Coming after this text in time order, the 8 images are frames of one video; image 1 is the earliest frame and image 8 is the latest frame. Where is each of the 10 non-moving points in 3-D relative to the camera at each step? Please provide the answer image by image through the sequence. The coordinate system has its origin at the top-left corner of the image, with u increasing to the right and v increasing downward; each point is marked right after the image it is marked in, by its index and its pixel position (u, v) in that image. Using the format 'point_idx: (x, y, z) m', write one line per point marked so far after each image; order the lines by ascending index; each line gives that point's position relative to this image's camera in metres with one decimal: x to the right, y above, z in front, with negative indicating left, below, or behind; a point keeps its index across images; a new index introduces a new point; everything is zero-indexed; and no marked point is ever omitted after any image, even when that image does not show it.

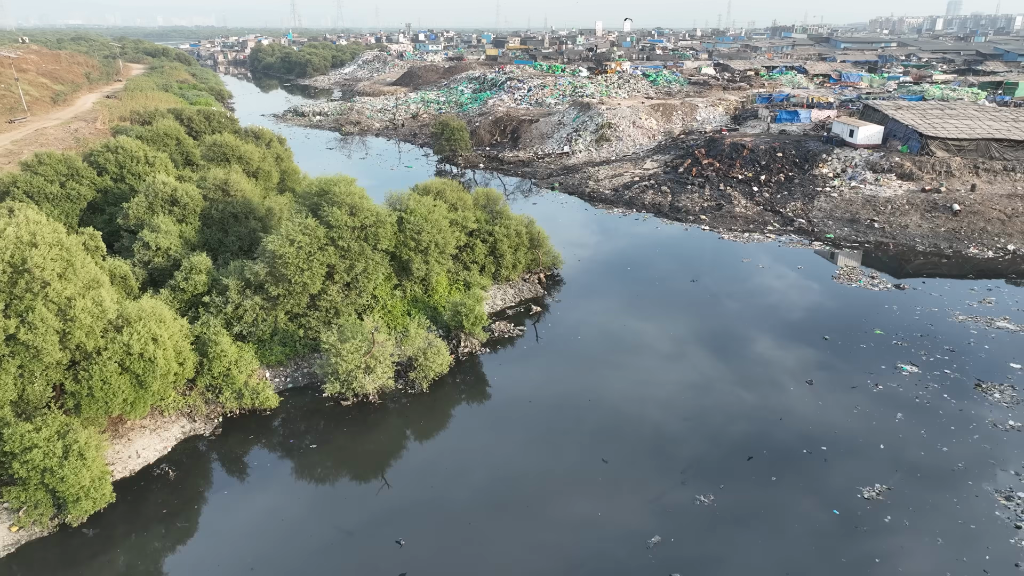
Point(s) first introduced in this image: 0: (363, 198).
0: (-2.3, +1.4, +10.9) m
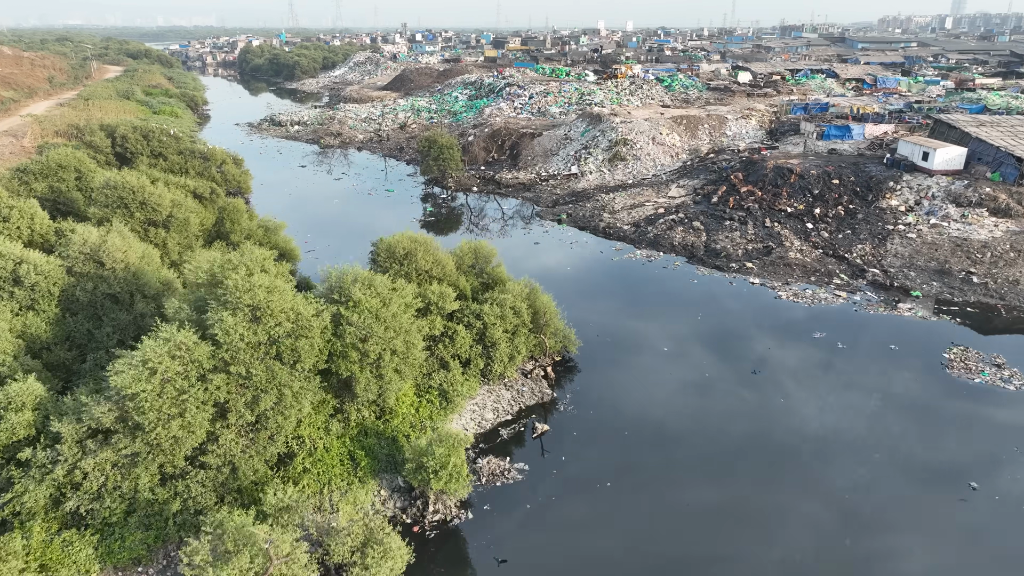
0: (-2.3, 0.0, +7.1) m
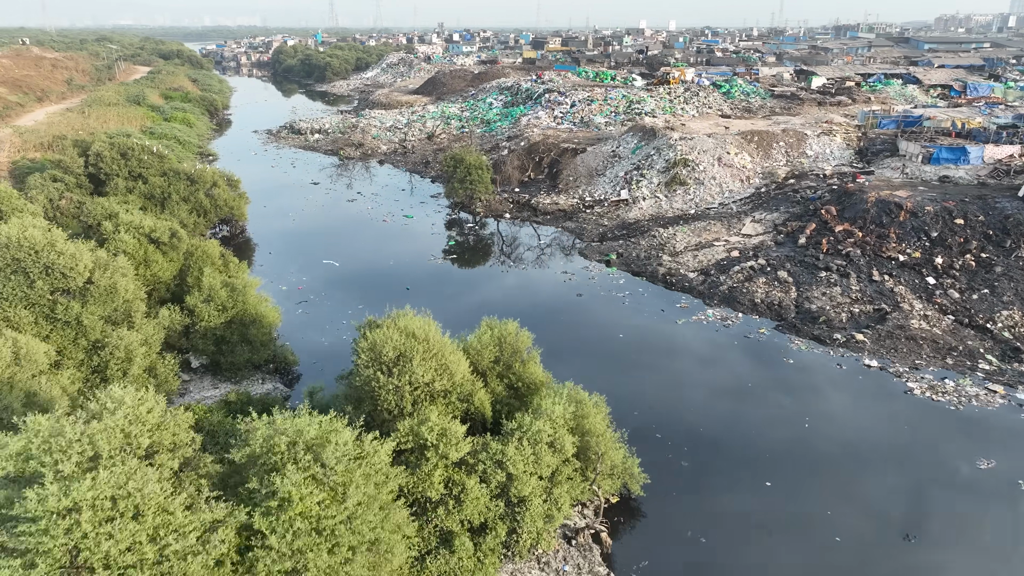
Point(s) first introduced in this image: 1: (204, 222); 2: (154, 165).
0: (-2.1, -1.2, +4.0) m
1: (-7.4, +1.6, +16.9) m
2: (-8.5, +2.9, +16.8) m
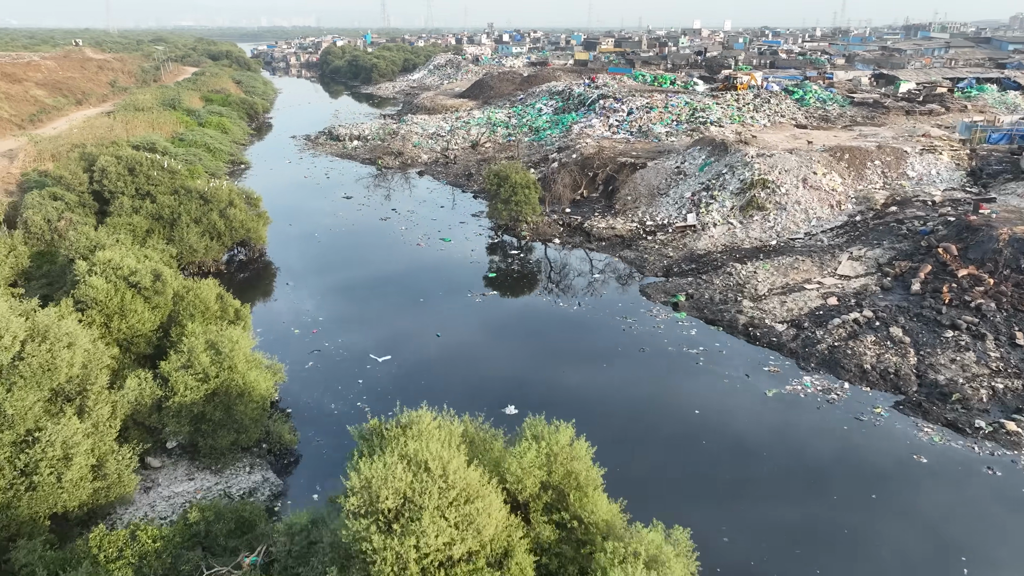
0: (-1.9, -2.0, +1.9) m
1: (-6.3, +0.9, +15.1) m
2: (-7.4, +2.2, +15.1) m
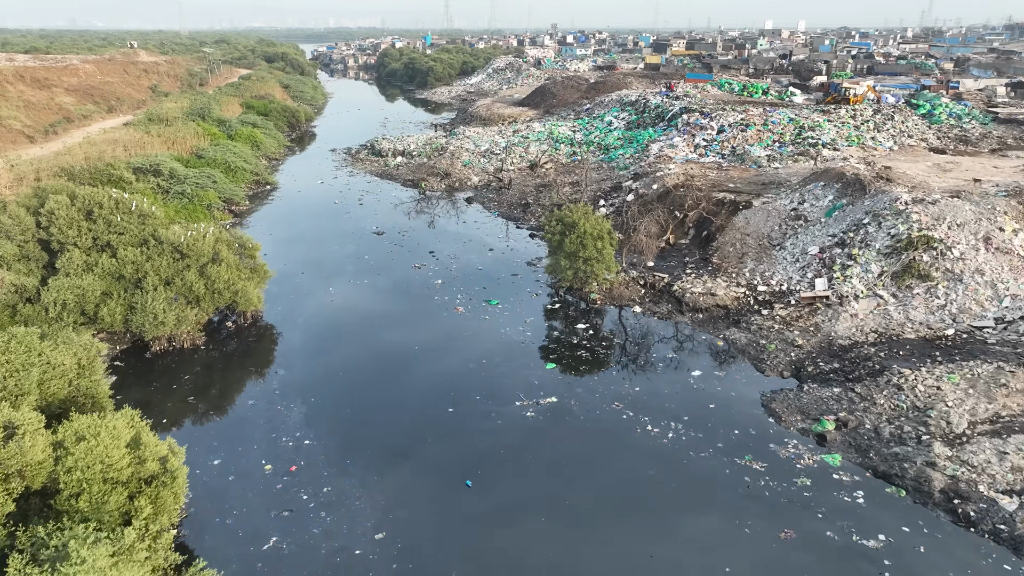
0: (-2.0, -3.4, -1.9) m
1: (-5.2, -0.4, +11.6) m
2: (-6.3, +1.0, +11.7) m
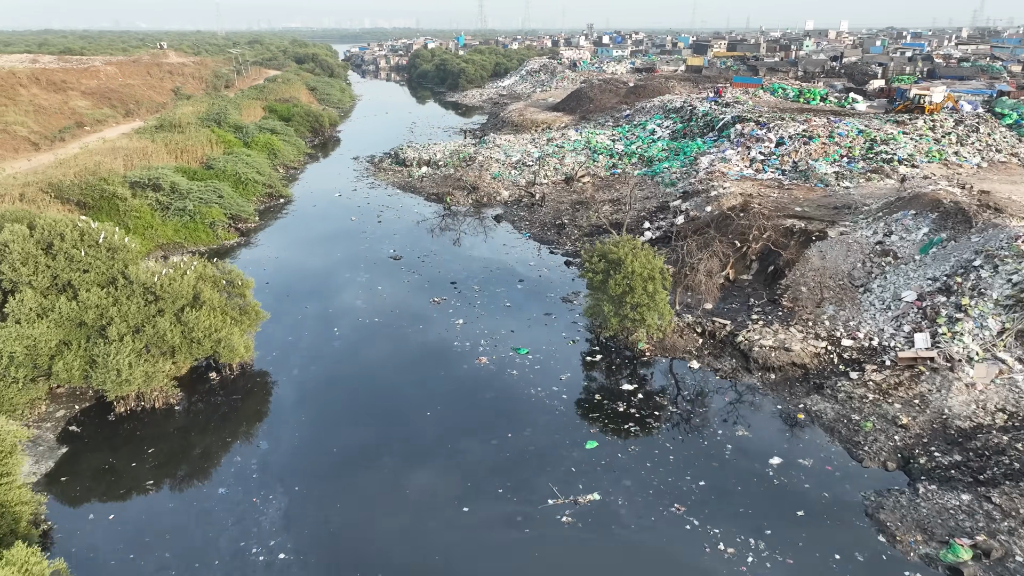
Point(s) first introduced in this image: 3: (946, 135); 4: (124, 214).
0: (-2.2, -4.1, -3.9) m
1: (-4.8, -1.1, +9.8) m
2: (-5.8, +0.3, +9.9) m
3: (+11.7, +4.1, +19.1) m
4: (-8.8, +1.7, +16.1) m
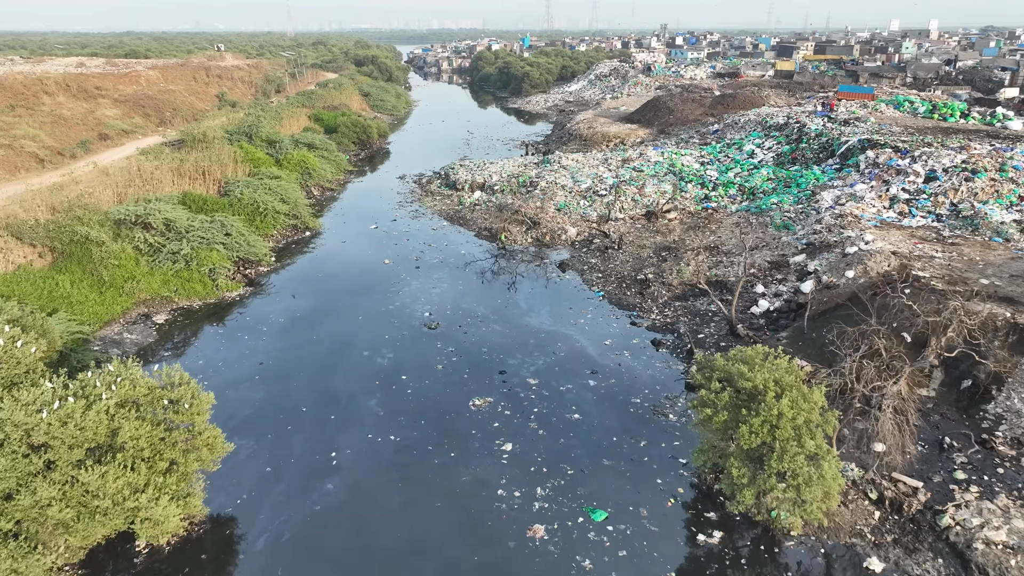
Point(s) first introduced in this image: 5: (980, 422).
0: (-2.8, -5.4, -7.5) m
1: (-4.1, -2.4, +6.3) m
2: (-5.1, -1.0, +6.6) m
3: (+13.2, +2.3, +14.3) m
4: (-7.6, +0.5, +13.0) m
5: (+5.6, -1.5, +8.5) m
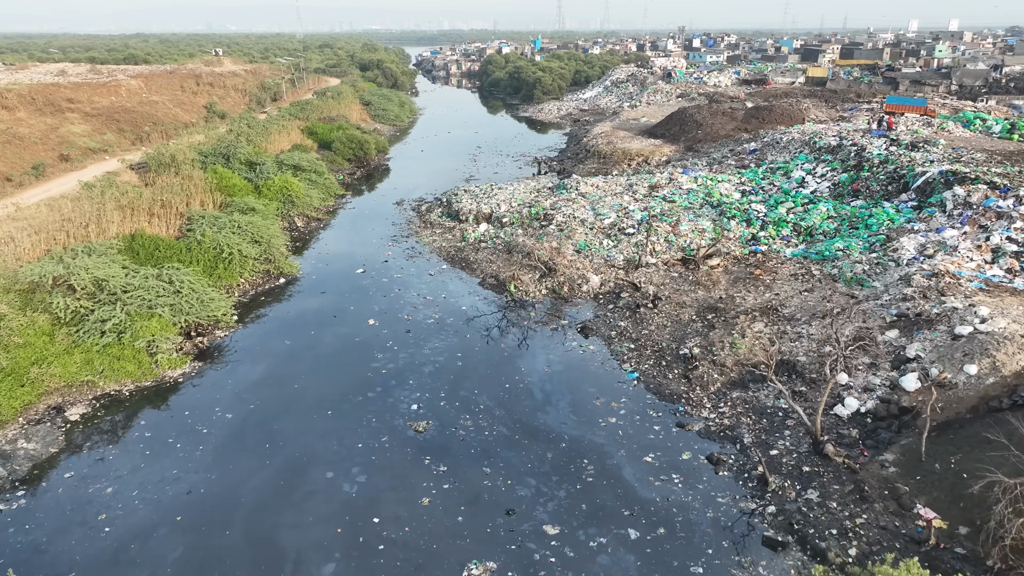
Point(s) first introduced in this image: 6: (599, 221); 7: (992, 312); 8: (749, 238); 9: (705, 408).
0: (-2.9, -6.7, -10.3) m
1: (-4.1, -3.6, +3.5) m
2: (-5.1, -2.2, +3.8) m
3: (+13.4, +1.0, +11.2) m
4: (-7.4, -0.8, +10.2) m
5: (+5.7, -2.8, +5.5) m
6: (+2.1, +1.6, +17.4) m
7: (+6.8, -0.4, +10.0) m
8: (+5.2, +1.1, +15.5) m
9: (+2.8, -1.7, +10.1) m
